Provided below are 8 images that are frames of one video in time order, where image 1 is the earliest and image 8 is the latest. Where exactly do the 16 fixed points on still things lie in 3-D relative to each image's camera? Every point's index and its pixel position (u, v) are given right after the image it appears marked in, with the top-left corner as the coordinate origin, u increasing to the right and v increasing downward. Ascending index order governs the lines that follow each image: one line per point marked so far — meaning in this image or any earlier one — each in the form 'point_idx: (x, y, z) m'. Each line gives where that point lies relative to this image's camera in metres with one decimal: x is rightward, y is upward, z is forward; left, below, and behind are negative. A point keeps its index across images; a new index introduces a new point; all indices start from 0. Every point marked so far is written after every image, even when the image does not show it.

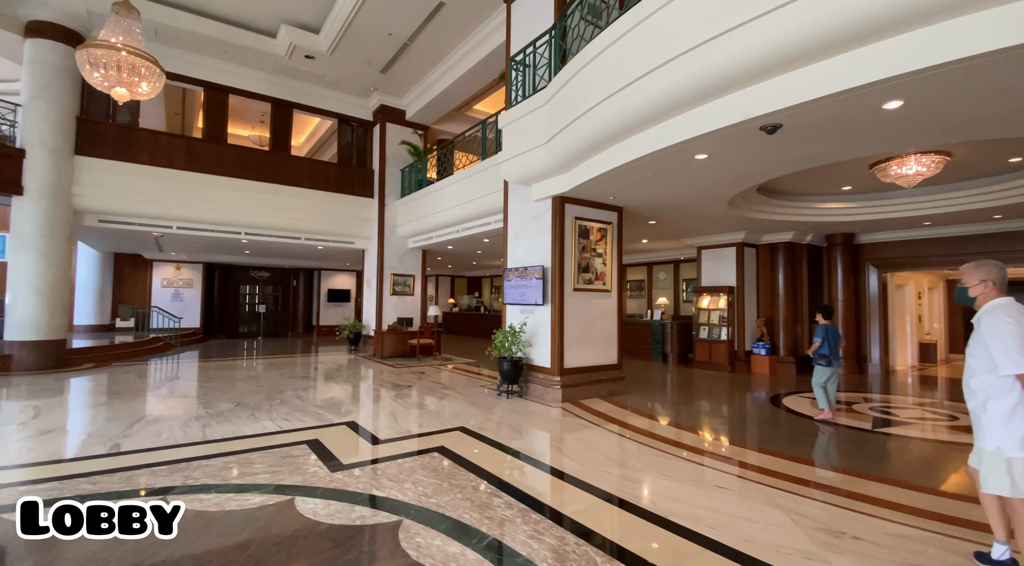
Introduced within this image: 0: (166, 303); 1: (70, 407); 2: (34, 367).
0: (-10.7, -0.6, +14.6) m
1: (-5.7, -1.6, +6.1) m
2: (-8.4, -1.5, +8.2) m
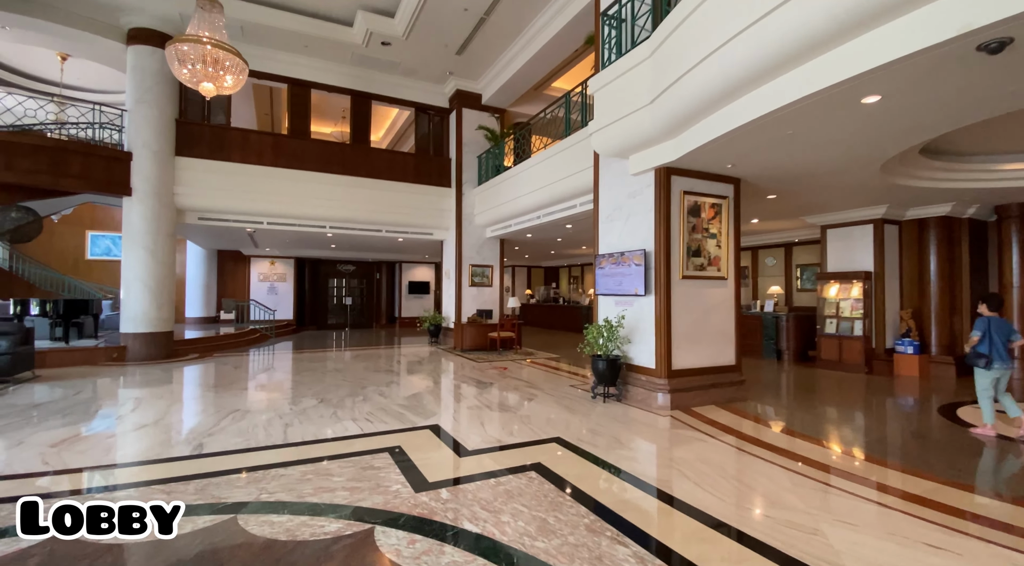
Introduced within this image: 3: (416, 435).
0: (-8.1, -0.4, +15.4) m
1: (-4.5, -1.5, +6.3) m
2: (-6.8, -1.4, +8.8) m
3: (-0.9, -1.4, +4.3) m
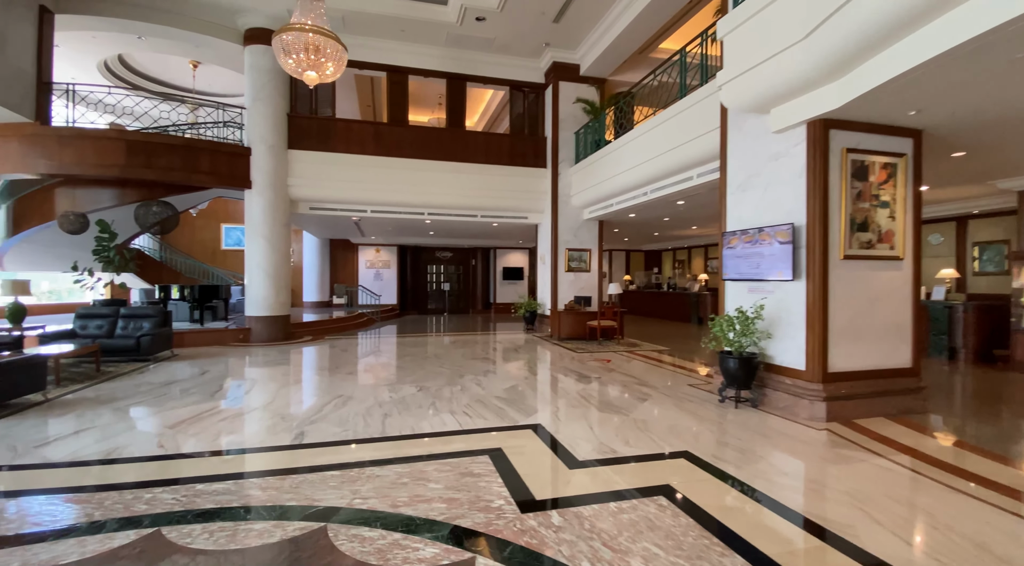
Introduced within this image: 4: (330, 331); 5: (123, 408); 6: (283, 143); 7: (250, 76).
0: (-4.9, 0.0, +16.1) m
1: (-3.2, -1.3, +6.5) m
2: (-4.9, -1.1, +9.4) m
3: (+0.1, -1.3, +3.8) m
4: (-4.4, -1.1, +11.3) m
5: (-3.9, -1.3, +4.7) m
6: (-4.6, +2.8, +9.5) m
7: (-5.2, +4.1, +9.2) m
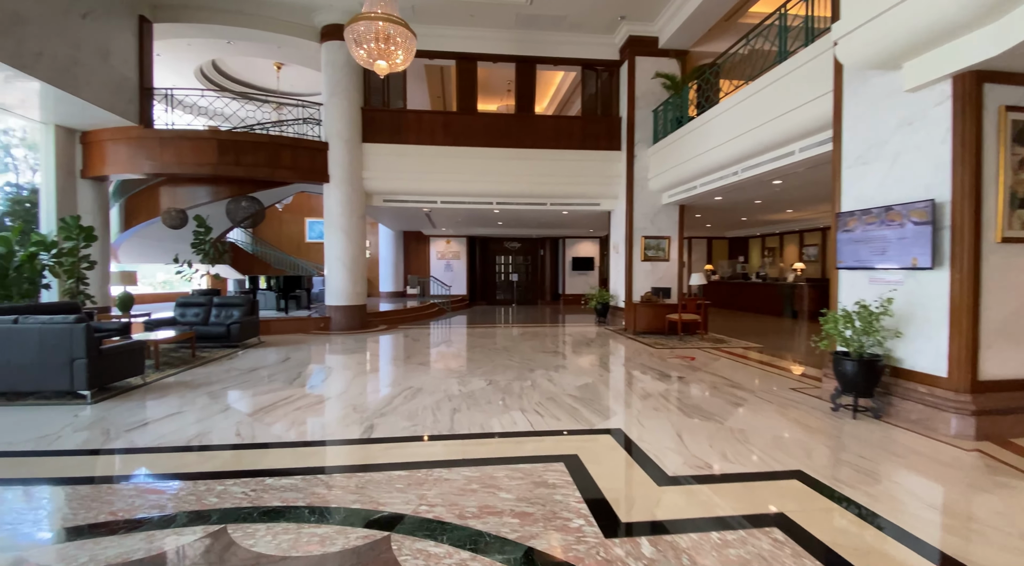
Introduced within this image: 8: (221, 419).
0: (-2.5, +0.3, +16.4) m
1: (-2.2, -1.2, +6.6) m
2: (-3.5, -0.9, +9.7) m
3: (+0.6, -1.2, +3.5) m
4: (-2.7, -0.9, +11.5) m
5: (-3.2, -1.2, +4.9) m
6: (-3.2, +3.0, +9.7) m
7: (-3.8, +4.3, +9.5) m
8: (-2.5, -1.2, +4.0) m
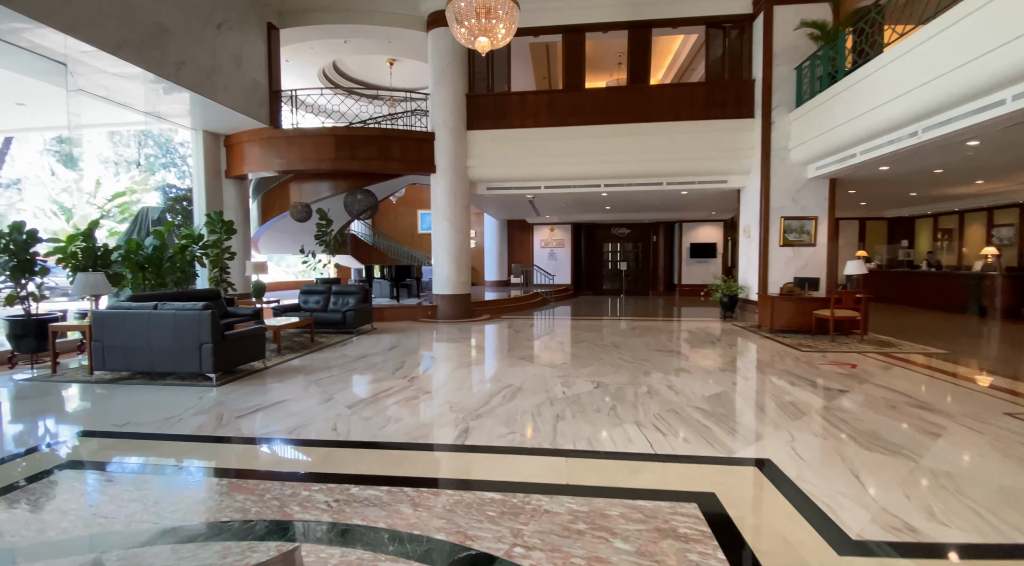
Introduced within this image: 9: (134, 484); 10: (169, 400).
0: (+1.2, +0.7, +16.0) m
1: (-0.7, -1.0, +6.4) m
2: (-1.3, -0.7, +9.7) m
3: (+1.3, -1.1, +2.7) m
4: (-0.1, -0.7, +11.3) m
5: (-2.0, -1.0, +5.0) m
6: (-1.0, +3.3, +9.6) m
7: (-1.6, +4.5, +9.4) m
8: (-1.6, -1.1, +3.9) m
9: (-2.1, -1.1, +2.6) m
10: (-3.1, -1.1, +4.2) m
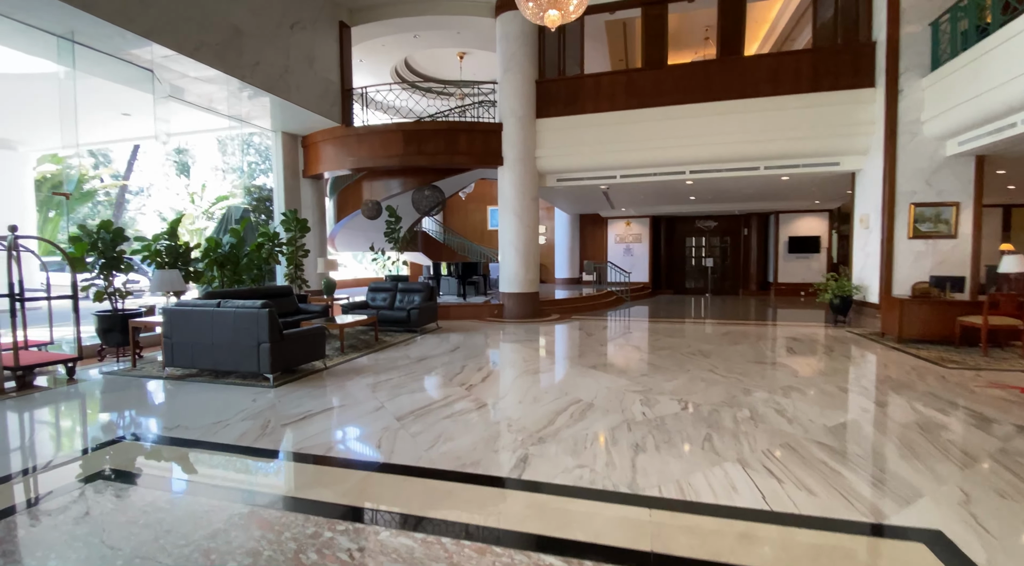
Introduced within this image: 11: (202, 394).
0: (+3.5, +0.8, +15.0) m
1: (+0.2, -1.0, +5.9) m
2: (+0.1, -0.7, +9.2) m
3: (+1.6, -1.1, +1.9) m
4: (+1.6, -0.6, +10.6) m
5: (-1.4, -1.0, +4.7) m
6: (+0.4, +3.3, +9.1) m
7: (-0.2, +4.5, +9.0) m
8: (-1.1, -1.1, +3.6) m
9: (-1.8, -1.1, +2.4) m
10: (-2.5, -1.0, +4.1) m
11: (-2.9, -1.0, +4.4) m
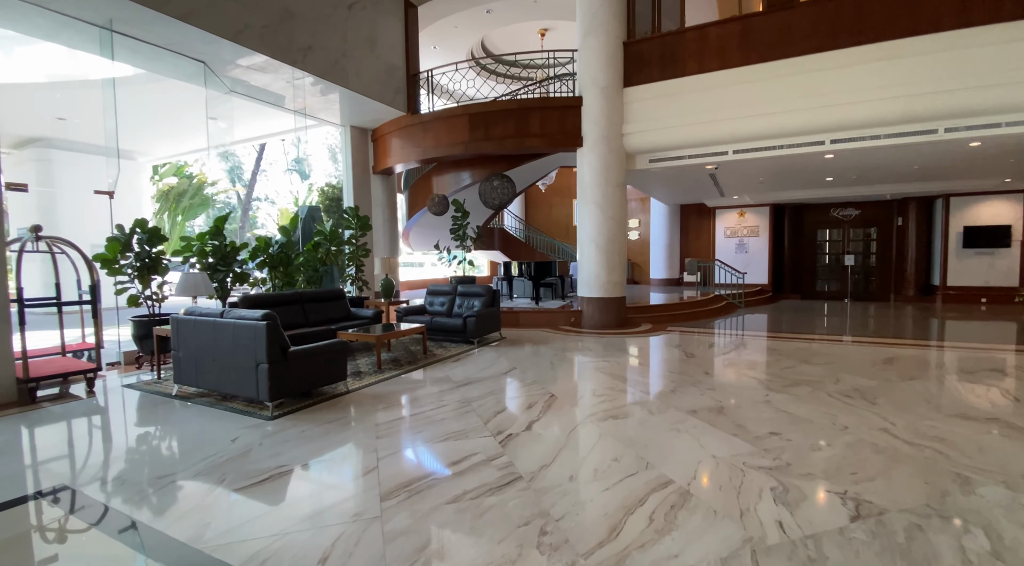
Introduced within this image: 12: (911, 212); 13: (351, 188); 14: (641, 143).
0: (+6.0, +0.7, +12.8) m
1: (+0.9, -1.1, +4.5) m
2: (+1.5, -0.7, +7.8) m
3: (+1.5, -1.2, +0.4) m
4: (+3.2, -0.7, +8.9) m
5: (-0.9, -1.1, +3.7) m
6: (+1.7, +3.2, +7.6) m
7: (+1.1, +4.5, +7.6) m
8: (-0.8, -1.1, +2.5) m
9: (-1.8, -1.2, +1.5) m
10: (-2.1, -1.1, +3.4) m
11: (-2.5, -1.1, +3.7) m
12: (+9.5, +1.7, +11.1) m
13: (-3.2, +1.8, +9.2) m
14: (+2.1, +2.3, +7.5) m
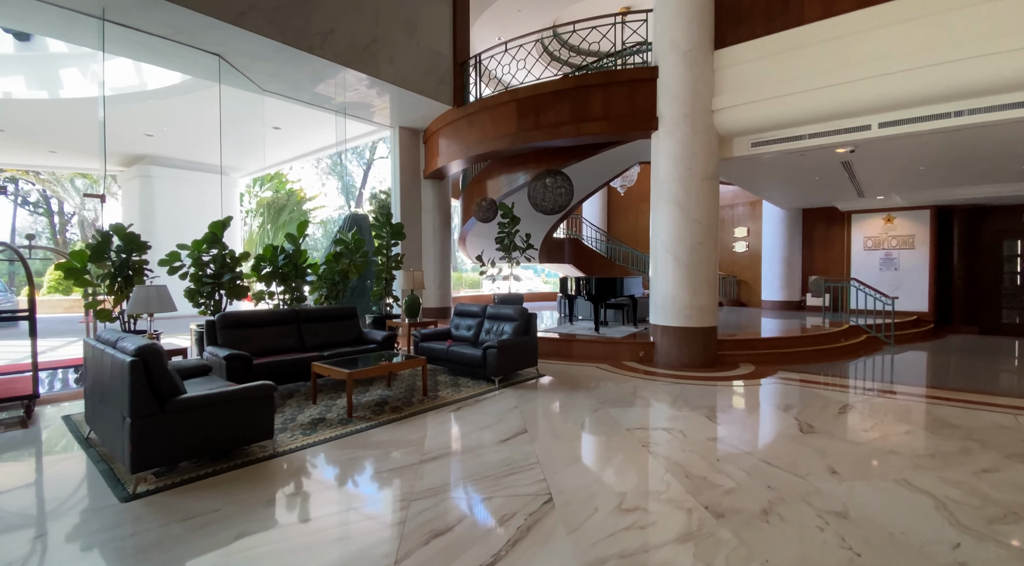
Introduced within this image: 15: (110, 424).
0: (+7.6, +0.2, +9.9) m
1: (+0.8, -1.3, +2.9) m
2: (+2.1, -1.0, +5.9) m
3: (+0.5, -1.3, -1.3) m
4: (+4.0, -1.0, +6.6) m
5: (-1.1, -1.2, +2.4) m
6: (+2.4, +2.9, +5.8) m
7: (+1.9, +4.2, +6.0) m
8: (-1.3, -1.2, +1.3) m
9: (-2.4, -1.2, +0.5) m
10: (-2.4, -1.2, +2.4) m
11: (-2.6, -1.2, +2.7) m
12: (+10.7, +1.1, +7.5) m
13: (-2.1, +1.6, +8.4) m
14: (+2.7, +1.9, +5.6) m
15: (-2.4, -0.8, +2.8) m
